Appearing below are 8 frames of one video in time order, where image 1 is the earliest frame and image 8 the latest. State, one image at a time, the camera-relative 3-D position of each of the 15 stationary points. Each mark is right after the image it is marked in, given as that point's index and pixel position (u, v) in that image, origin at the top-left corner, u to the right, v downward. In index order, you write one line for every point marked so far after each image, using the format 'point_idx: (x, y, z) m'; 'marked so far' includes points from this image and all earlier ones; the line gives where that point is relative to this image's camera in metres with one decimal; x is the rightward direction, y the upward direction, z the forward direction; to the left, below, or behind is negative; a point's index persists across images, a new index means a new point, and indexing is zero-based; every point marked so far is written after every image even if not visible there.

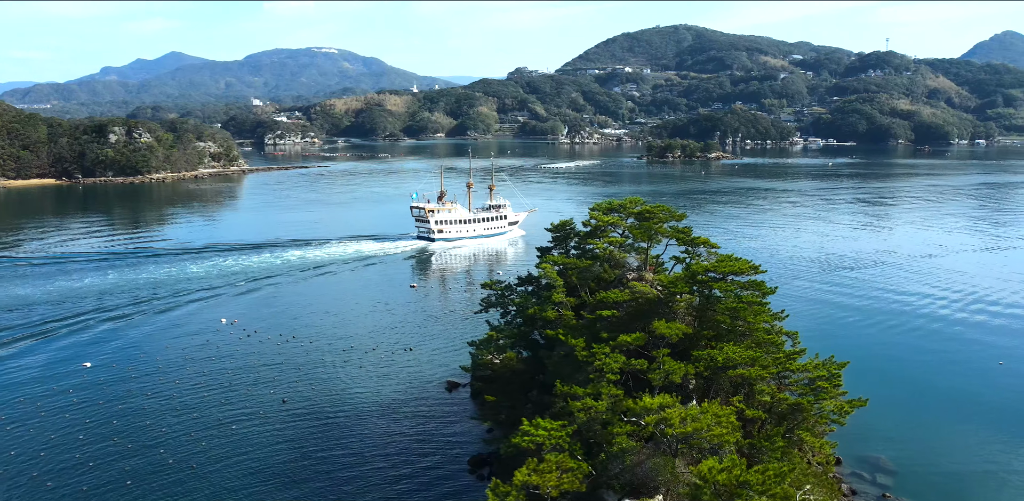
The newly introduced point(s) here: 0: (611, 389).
0: (+1.7, -2.3, +19.4) m
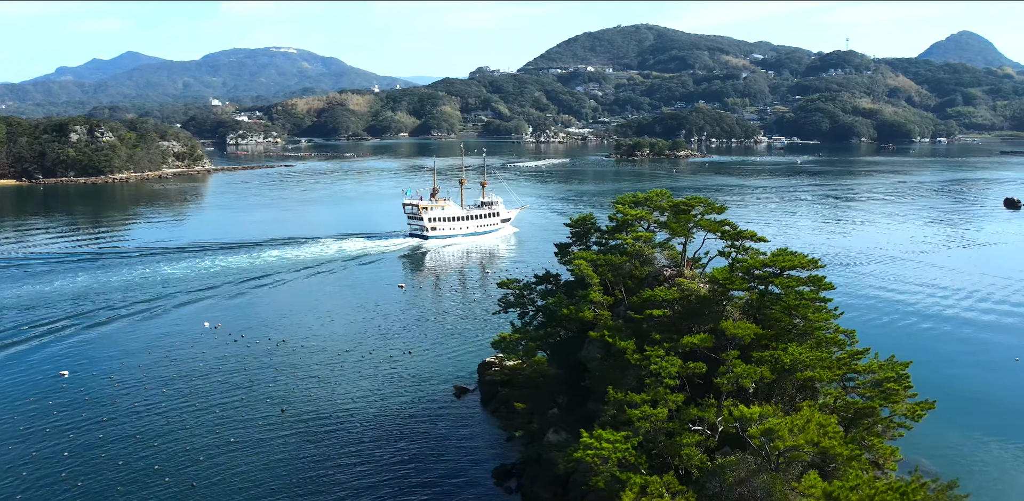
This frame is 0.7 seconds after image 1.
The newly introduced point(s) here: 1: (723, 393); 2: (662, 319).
0: (+2.4, -2.2, +17.7) m
1: (+3.3, -2.1, +18.0) m
2: (+2.6, -1.2, +19.9) m
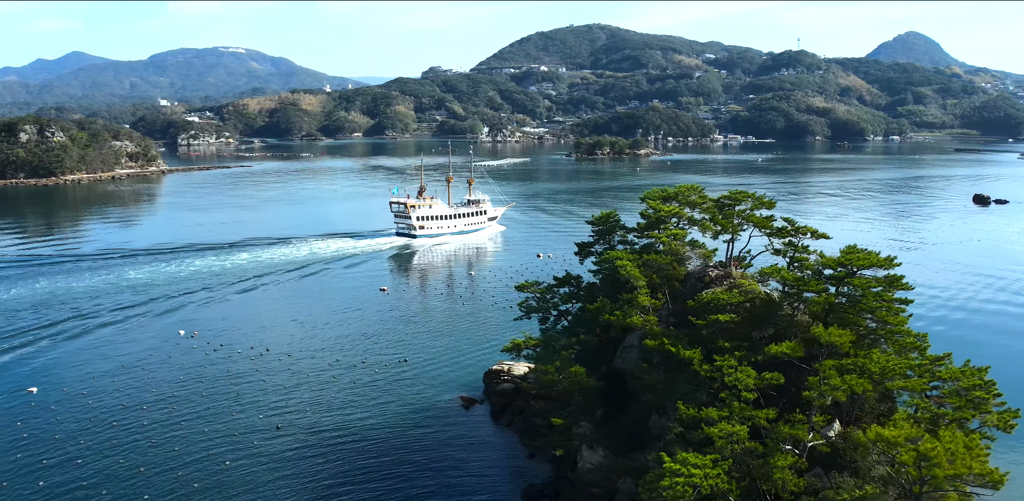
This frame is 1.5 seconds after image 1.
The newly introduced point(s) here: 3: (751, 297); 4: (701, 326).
0: (+3.2, -2.1, +15.7) m
1: (+4.0, -2.1, +16.1) m
2: (+3.3, -1.1, +18.0) m
3: (+3.7, -0.7, +18.4) m
4: (+3.0, -1.2, +18.5) m
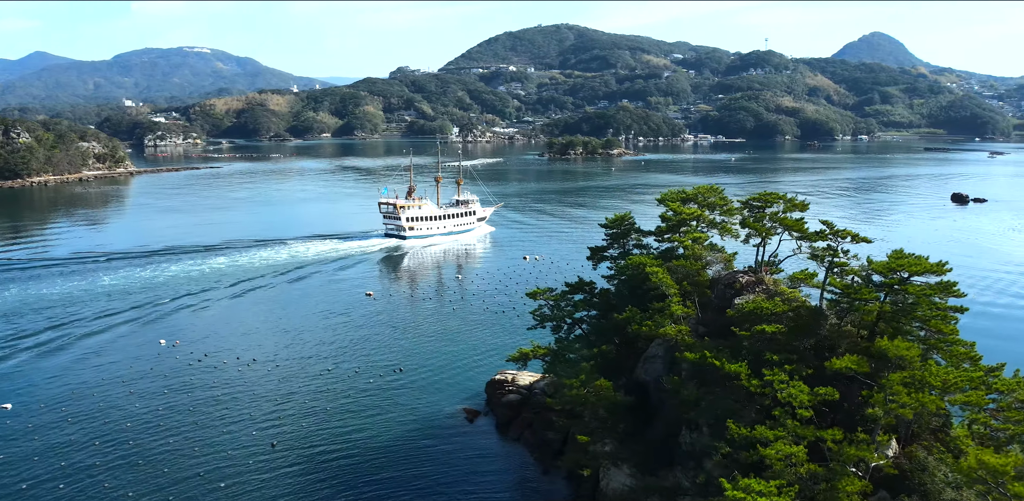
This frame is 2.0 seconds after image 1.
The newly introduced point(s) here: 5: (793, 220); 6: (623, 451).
0: (+3.6, -2.2, +14.5) m
1: (+4.5, -2.2, +14.9) m
2: (+3.7, -1.2, +16.7) m
3: (+4.0, -0.8, +17.2) m
4: (+3.4, -1.3, +17.3) m
5: (+4.7, +0.5, +20.1) m
6: (+1.8, -3.3, +19.6) m
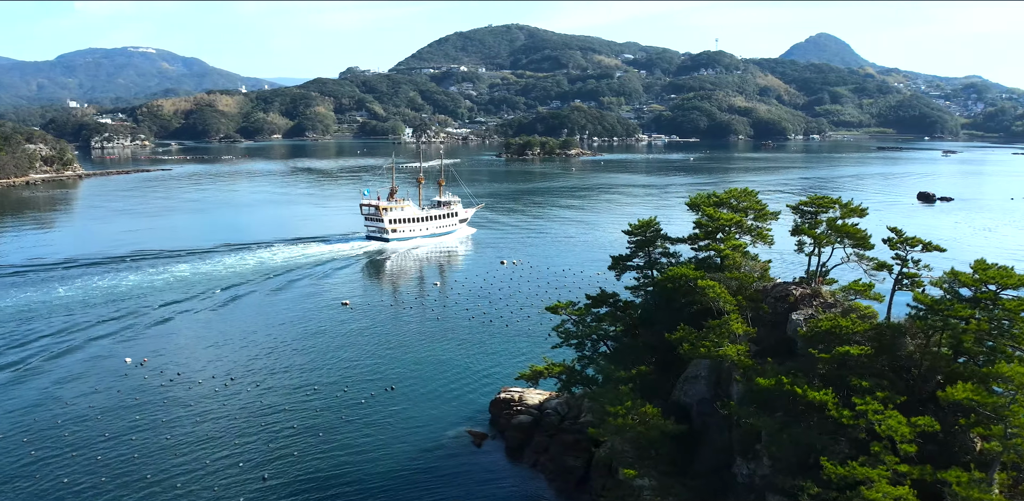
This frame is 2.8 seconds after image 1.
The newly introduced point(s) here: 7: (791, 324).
0: (+4.3, -2.3, +12.6) m
1: (+5.2, -2.3, +13.1) m
2: (+4.2, -1.3, +14.9) m
3: (+4.6, -0.9, +15.4) m
4: (+3.9, -1.4, +15.5) m
5: (+5.1, +0.4, +18.3) m
6: (+2.3, -3.4, +17.7) m
7: (+4.1, -1.1, +17.5) m
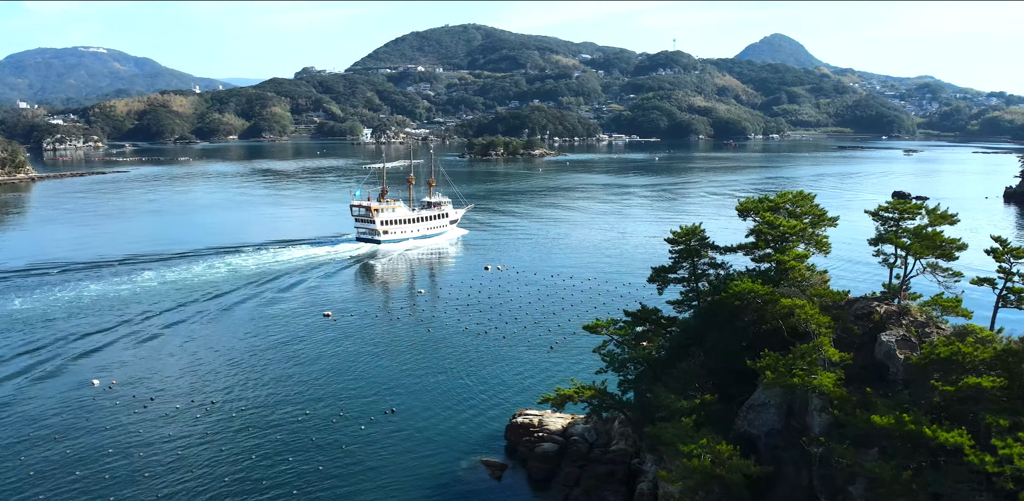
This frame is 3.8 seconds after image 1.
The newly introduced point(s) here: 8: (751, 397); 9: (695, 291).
0: (+5.2, -2.5, +10.5) m
1: (+6.0, -2.5, +11.0) m
2: (+5.0, -1.5, +12.8) m
3: (+5.3, -1.1, +13.2) m
4: (+4.6, -1.6, +13.3) m
5: (+5.7, +0.2, +16.2) m
6: (+3.0, -3.6, +15.5) m
7: (+4.7, -1.3, +15.4) m
8: (+3.4, -2.1, +17.0) m
9: (+3.0, -0.7, +19.6) m
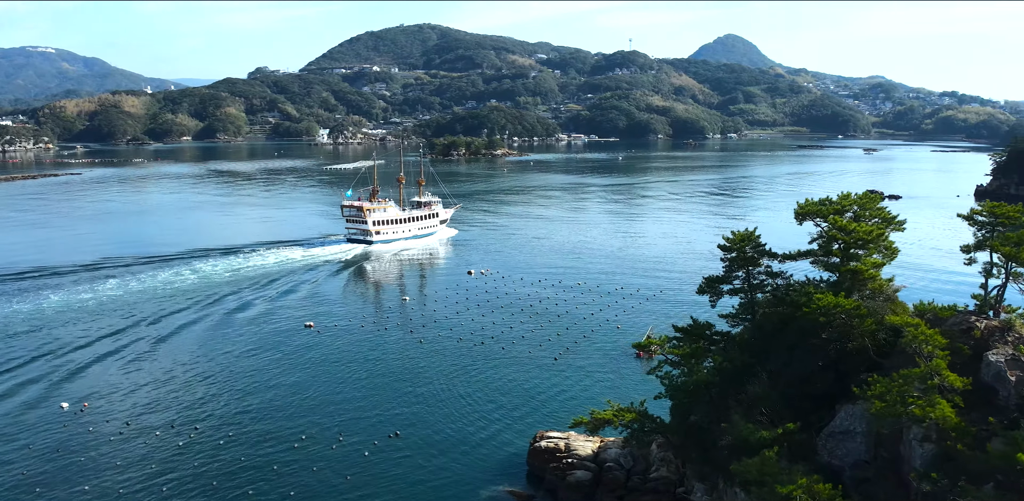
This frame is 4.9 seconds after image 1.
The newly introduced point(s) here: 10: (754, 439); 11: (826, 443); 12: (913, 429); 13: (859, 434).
0: (+6.0, -2.6, +8.8) m
1: (+6.9, -2.5, +9.3) m
2: (+5.8, -1.6, +11.0) m
3: (+6.1, -1.2, +11.5) m
4: (+5.4, -1.7, +11.5) m
5: (+6.4, +0.1, +14.5) m
6: (+3.7, -3.7, +13.6) m
7: (+5.4, -1.4, +13.6) m
8: (+4.0, -2.2, +15.2) m
9: (+3.5, -0.8, +17.7) m
10: (+2.9, -2.3, +14.4) m
11: (+3.9, -2.4, +15.0) m
12: (+4.7, -2.1, +13.9) m
13: (+4.3, -2.3, +14.7) m
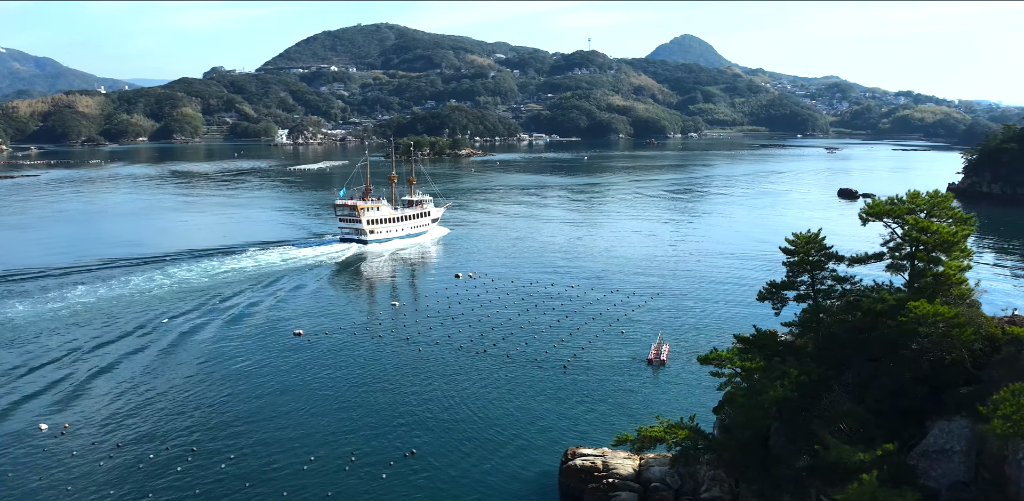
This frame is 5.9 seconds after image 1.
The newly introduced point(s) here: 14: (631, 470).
0: (+7.0, -2.6, +7.6) m
1: (+7.8, -2.6, +8.2) m
2: (+6.7, -1.6, +9.9) m
3: (+7.0, -1.2, +10.4) m
4: (+6.3, -1.7, +10.4) m
5: (+7.1, +0.1, +13.4) m
6: (+4.5, -3.8, +12.4) m
7: (+6.2, -1.4, +12.4) m
8: (+4.8, -2.2, +14.0) m
9: (+4.2, -0.8, +16.5) m
10: (+3.7, -2.3, +13.1) m
11: (+4.7, -2.4, +13.8) m
12: (+5.5, -2.1, +12.8) m
13: (+5.0, -2.3, +13.5) m
14: (+1.9, -3.5, +19.2) m
